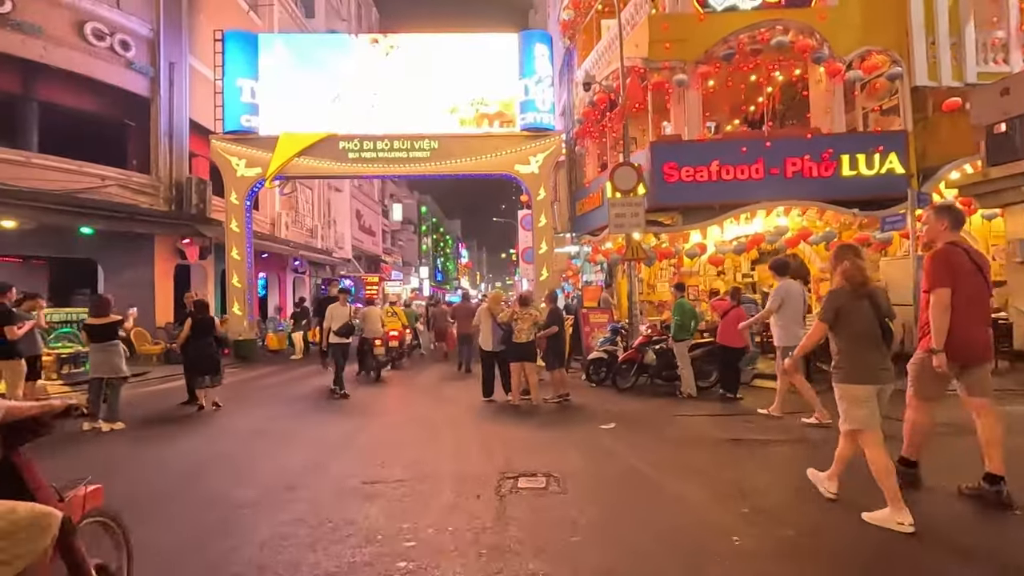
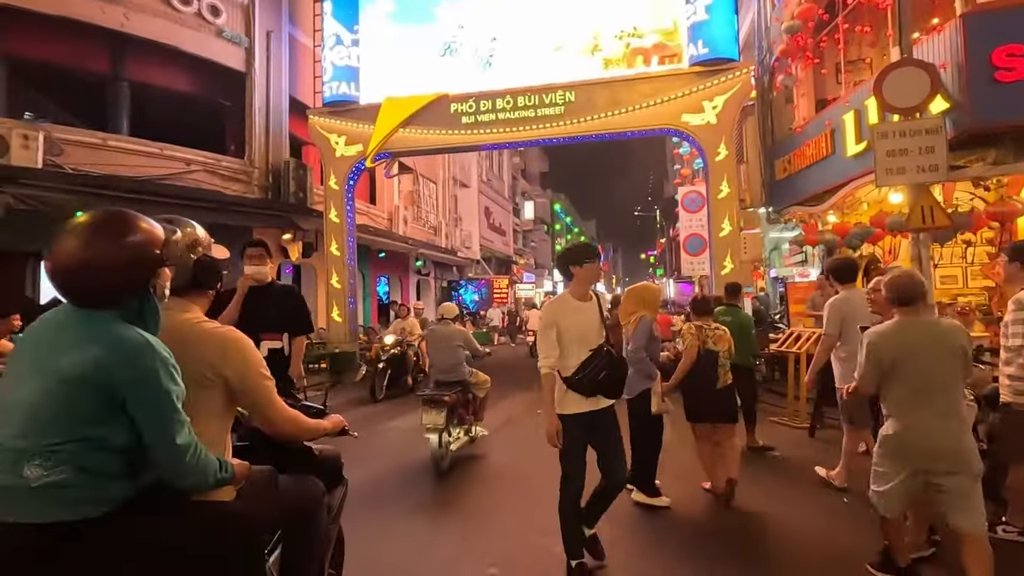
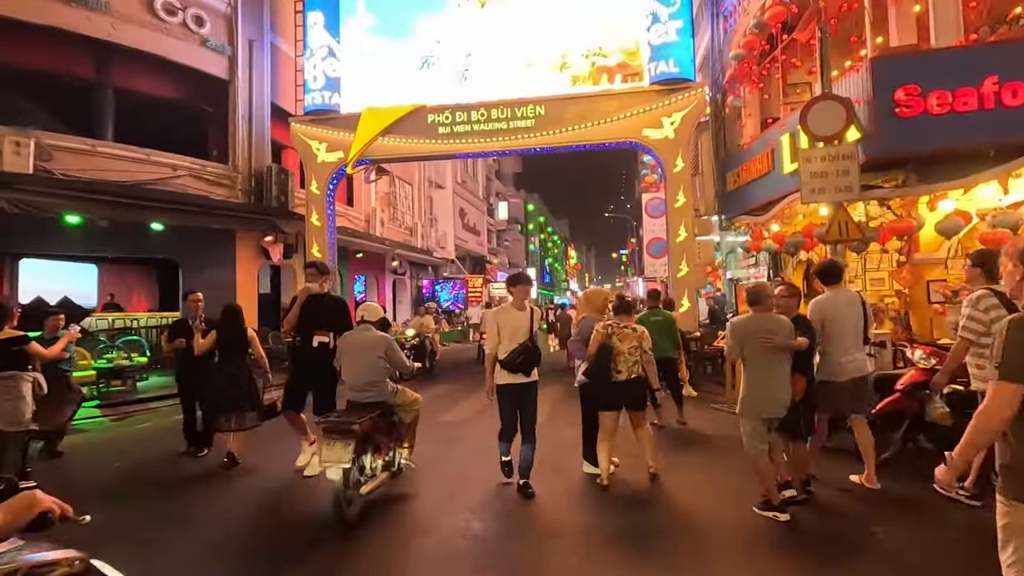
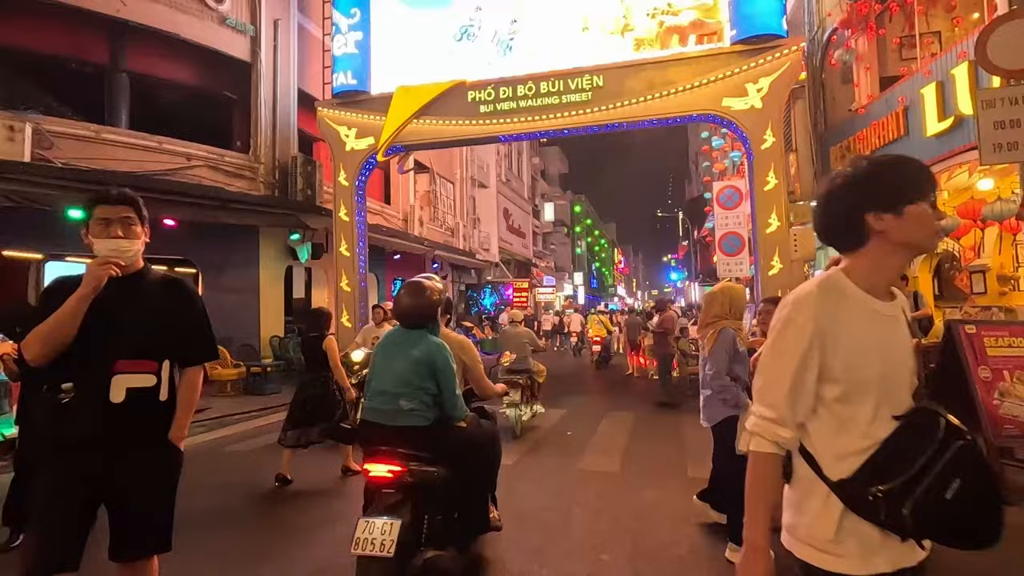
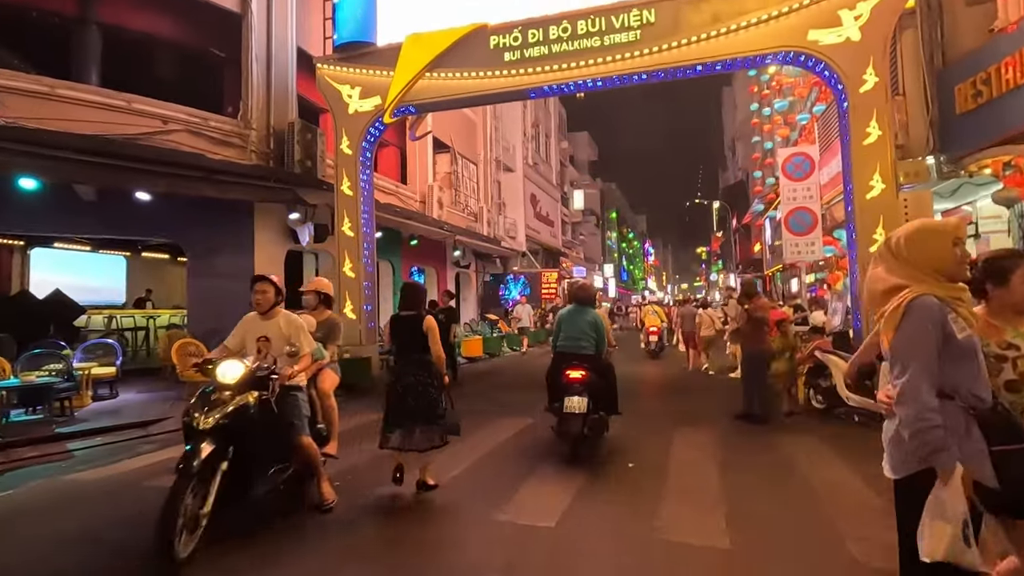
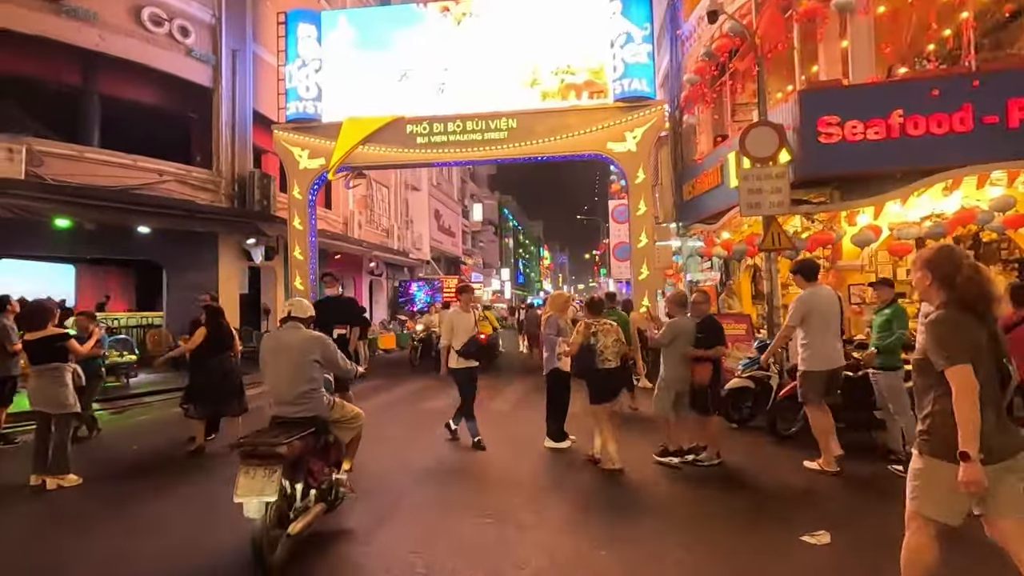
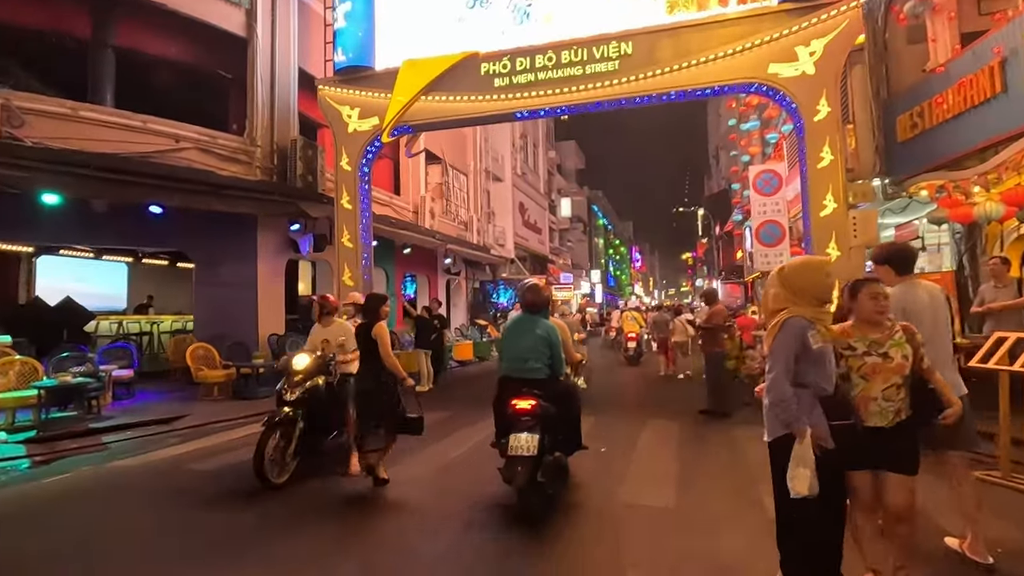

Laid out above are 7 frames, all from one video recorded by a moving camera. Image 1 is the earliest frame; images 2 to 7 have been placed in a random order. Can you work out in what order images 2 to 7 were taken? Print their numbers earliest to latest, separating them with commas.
6, 3, 2, 4, 7, 5
